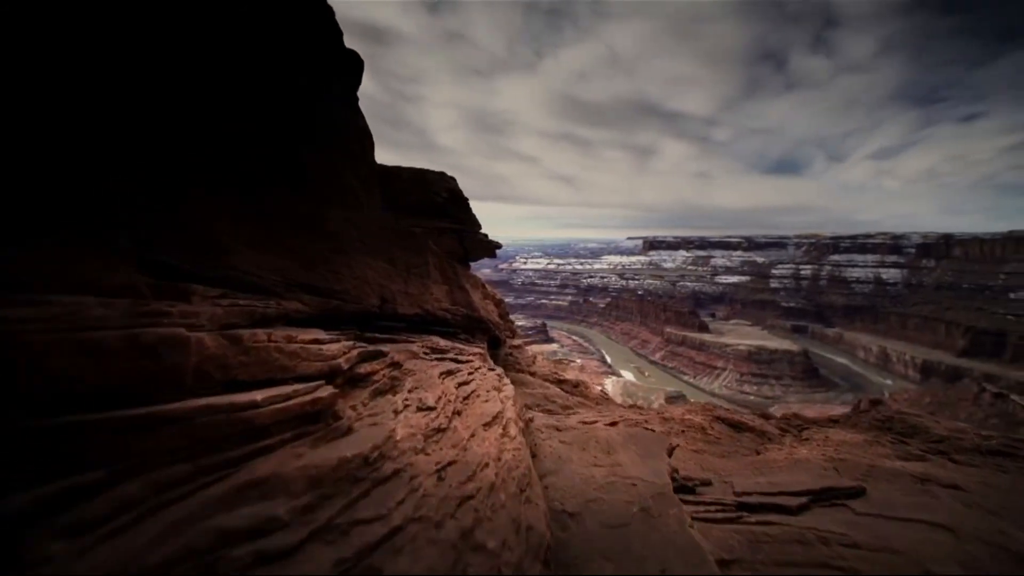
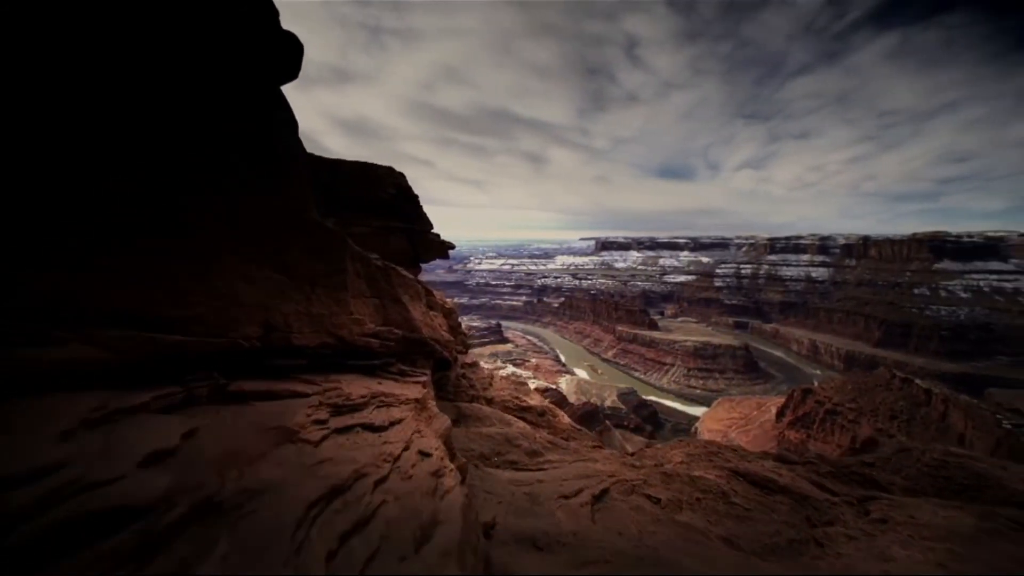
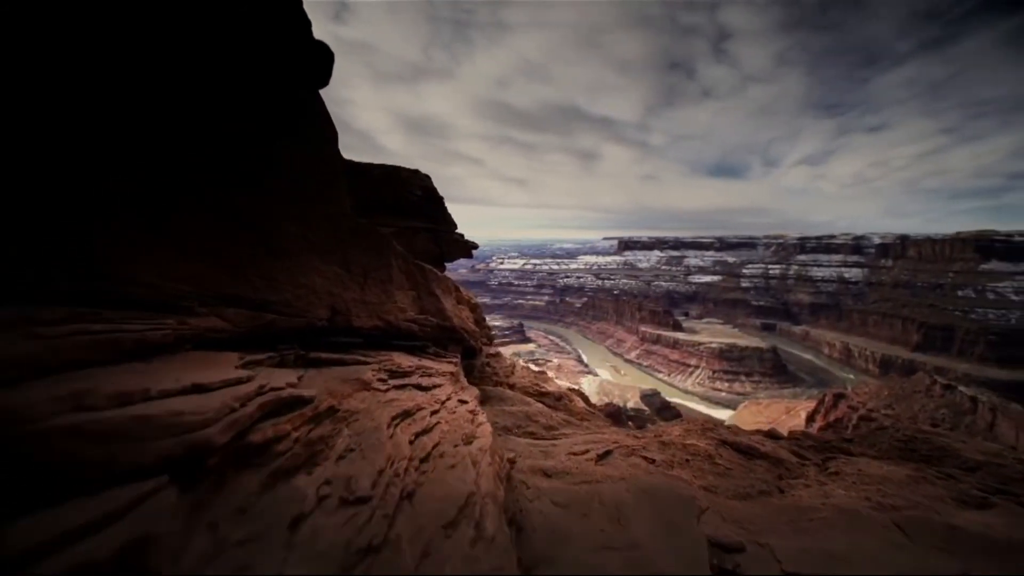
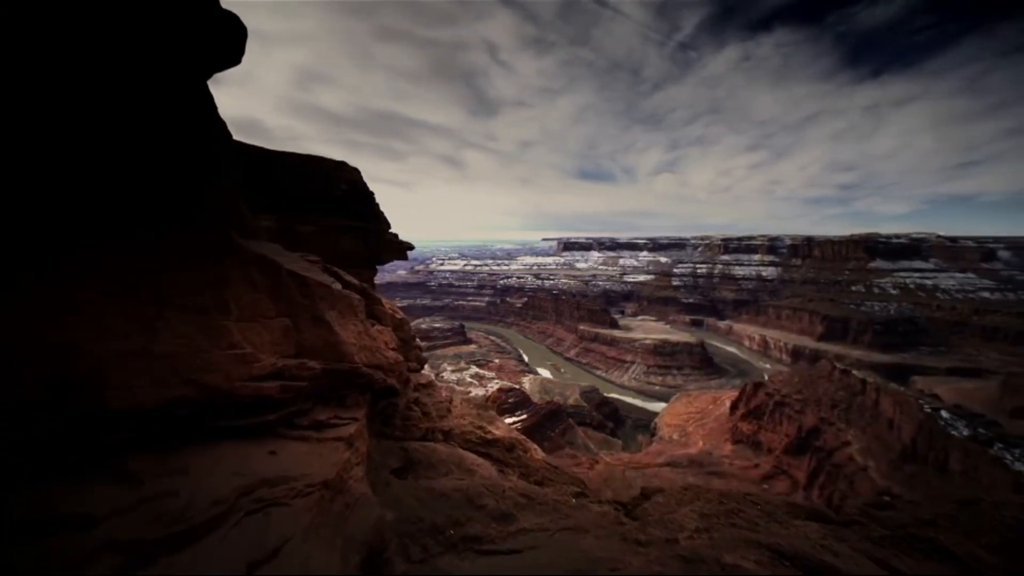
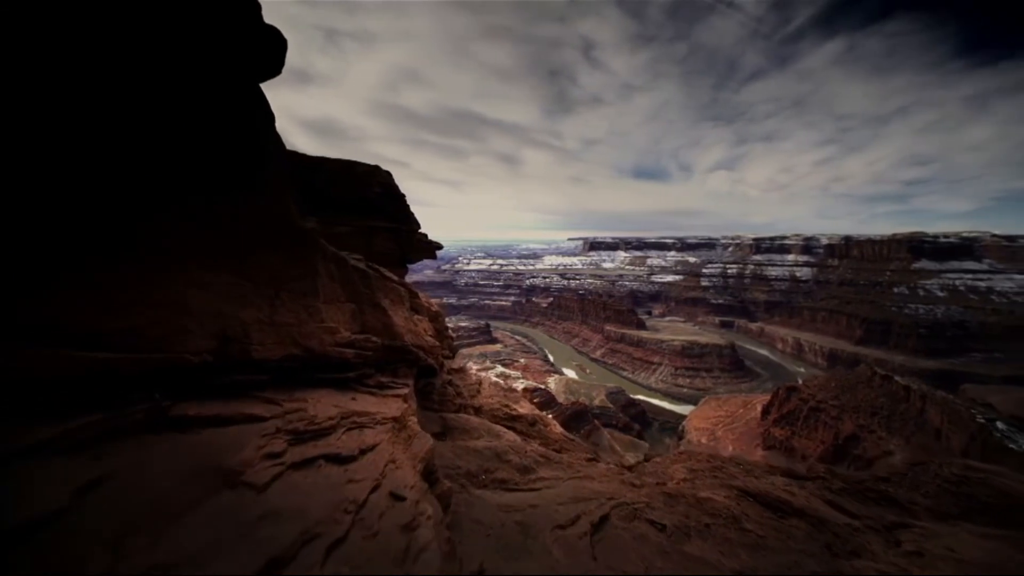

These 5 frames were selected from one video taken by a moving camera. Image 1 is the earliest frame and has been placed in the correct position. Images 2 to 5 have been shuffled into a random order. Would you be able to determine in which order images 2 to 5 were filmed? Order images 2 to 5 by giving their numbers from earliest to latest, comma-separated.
3, 2, 5, 4
